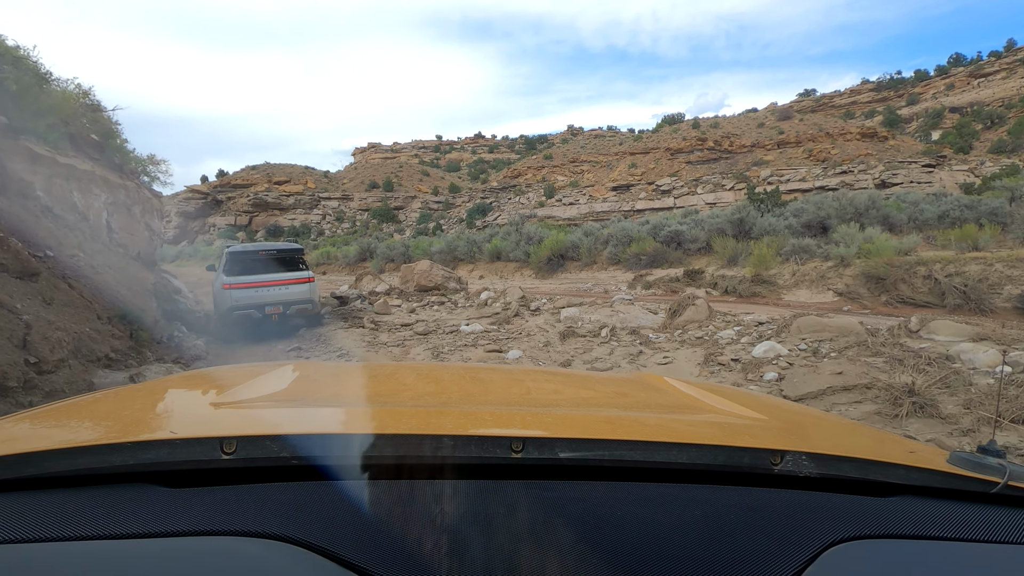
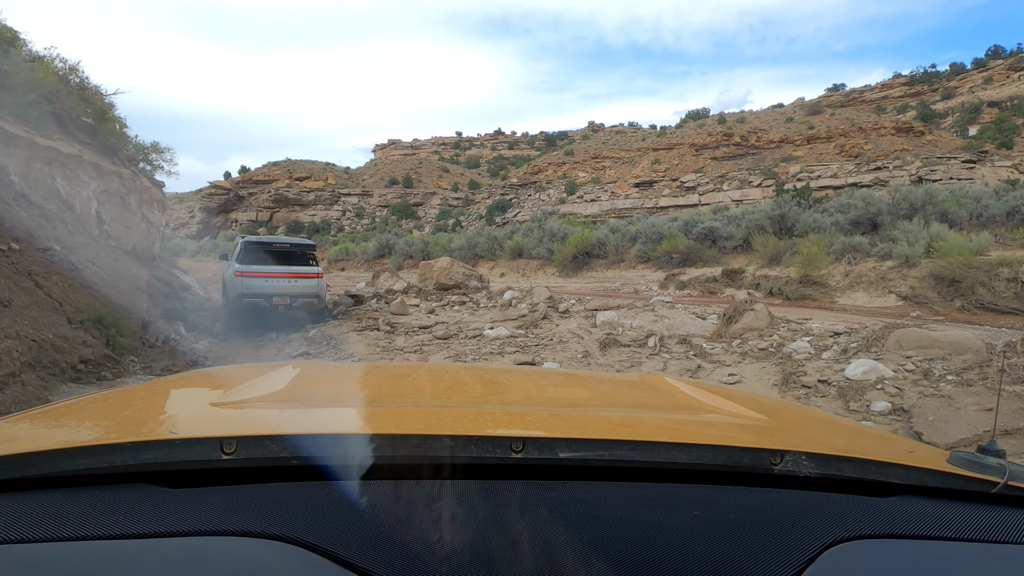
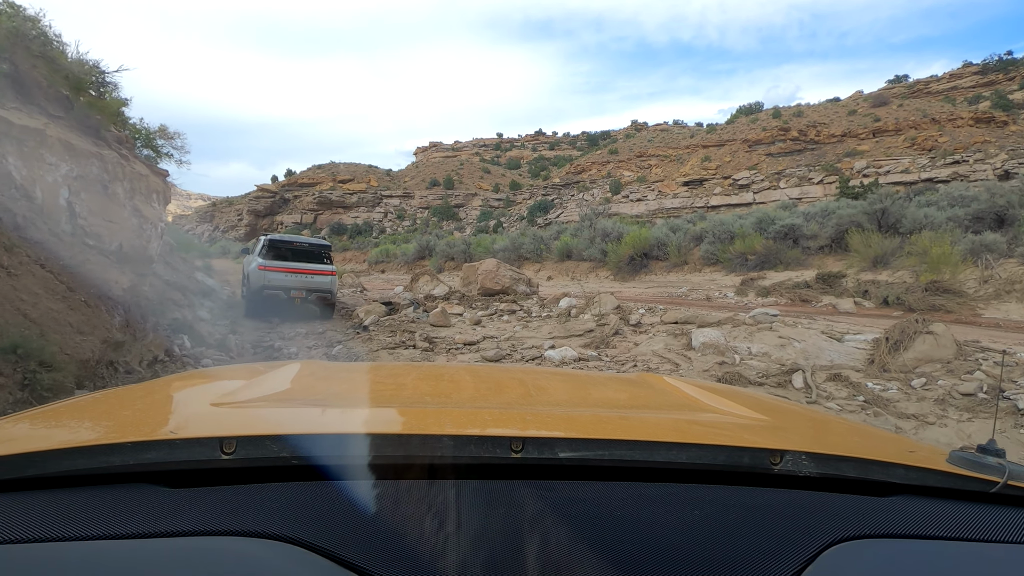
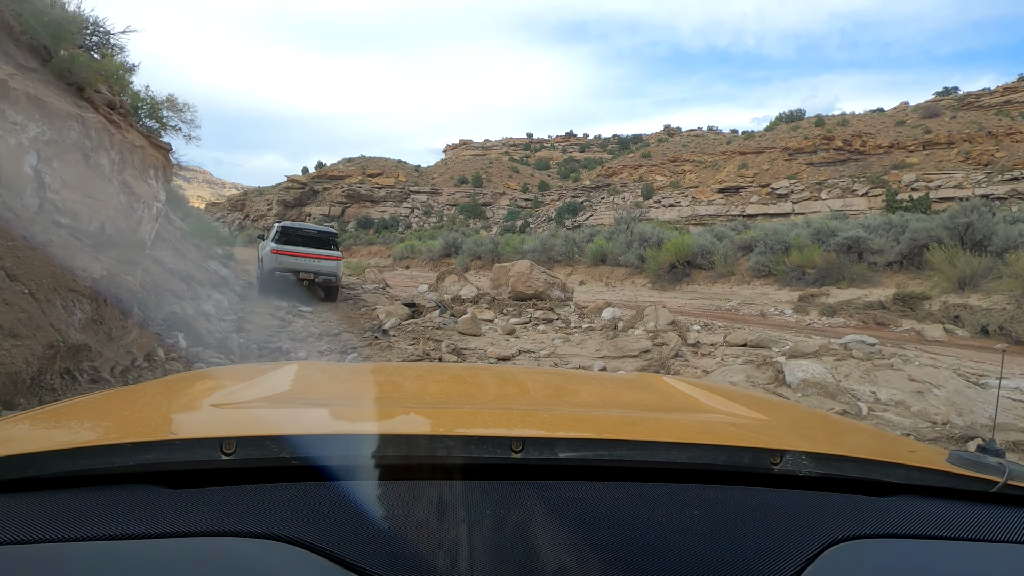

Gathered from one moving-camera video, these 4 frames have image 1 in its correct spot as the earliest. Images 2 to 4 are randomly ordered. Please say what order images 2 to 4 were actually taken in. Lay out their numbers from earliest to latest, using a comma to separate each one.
2, 3, 4
